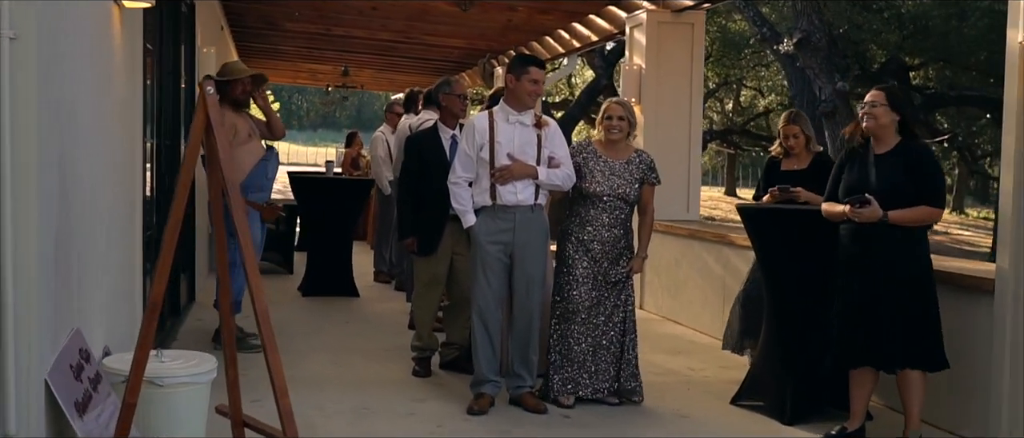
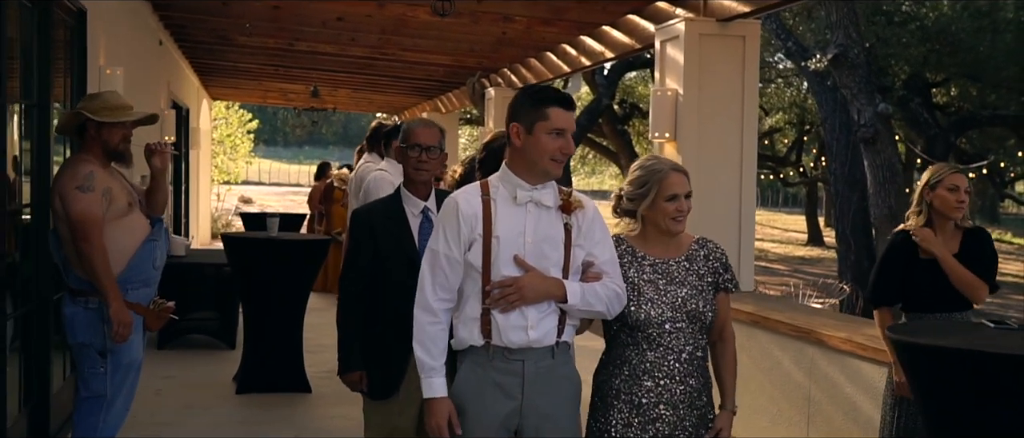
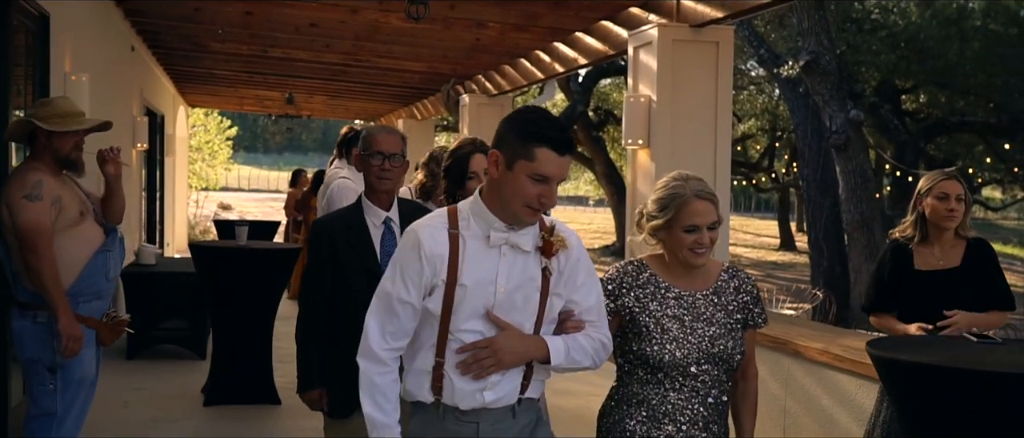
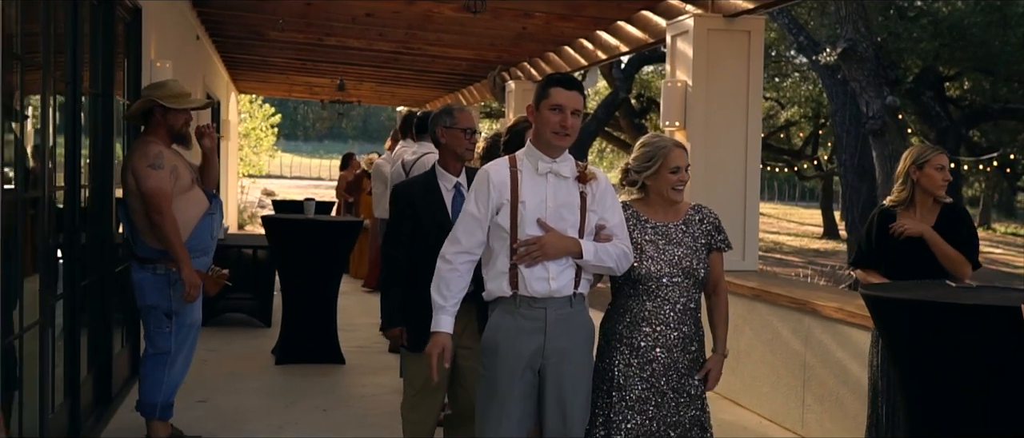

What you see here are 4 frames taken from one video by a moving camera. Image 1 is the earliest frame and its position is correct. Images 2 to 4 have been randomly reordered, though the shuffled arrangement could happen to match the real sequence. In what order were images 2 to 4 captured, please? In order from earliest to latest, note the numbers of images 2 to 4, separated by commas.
4, 2, 3
